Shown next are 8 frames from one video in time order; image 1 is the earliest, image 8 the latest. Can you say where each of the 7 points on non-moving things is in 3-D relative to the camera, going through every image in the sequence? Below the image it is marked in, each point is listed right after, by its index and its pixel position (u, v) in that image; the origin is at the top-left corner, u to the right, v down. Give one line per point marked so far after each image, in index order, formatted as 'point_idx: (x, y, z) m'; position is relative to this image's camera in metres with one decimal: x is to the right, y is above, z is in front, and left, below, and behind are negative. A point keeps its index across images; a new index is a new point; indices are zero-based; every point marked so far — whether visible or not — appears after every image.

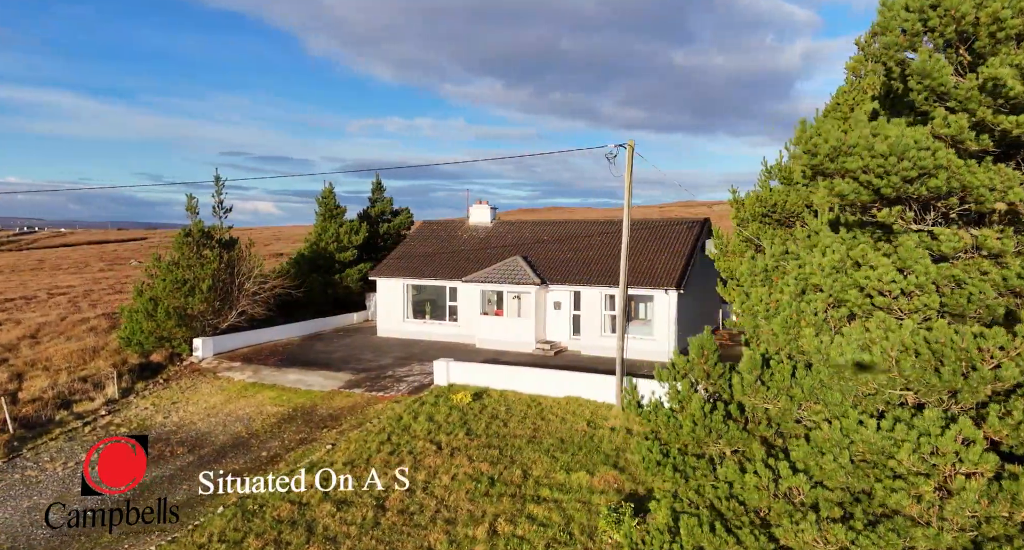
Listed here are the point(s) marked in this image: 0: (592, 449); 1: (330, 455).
0: (+1.8, -3.7, +12.0) m
1: (-3.9, -3.8, +12.1) m
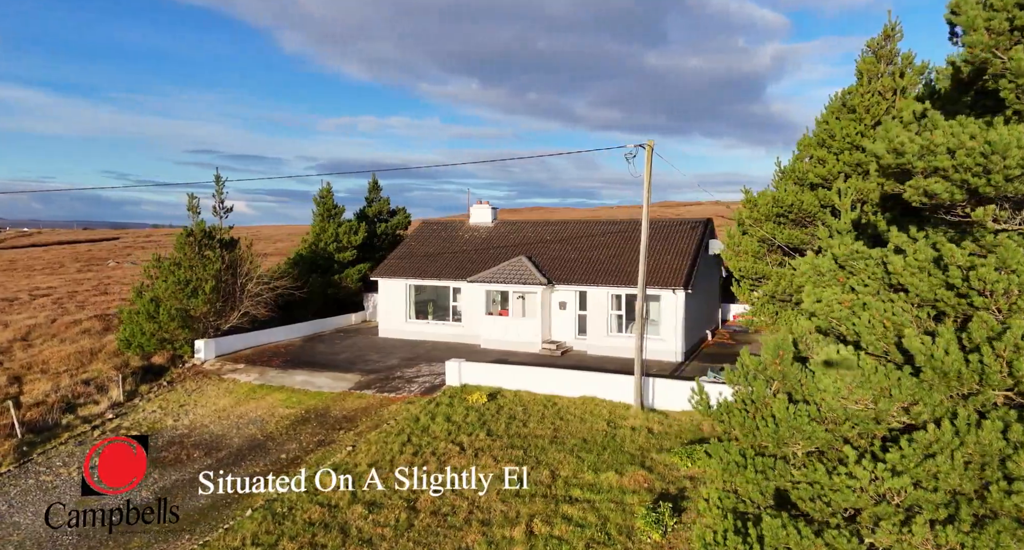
0: (+2.3, -3.7, +12.0) m
1: (-3.4, -3.8, +12.0) m
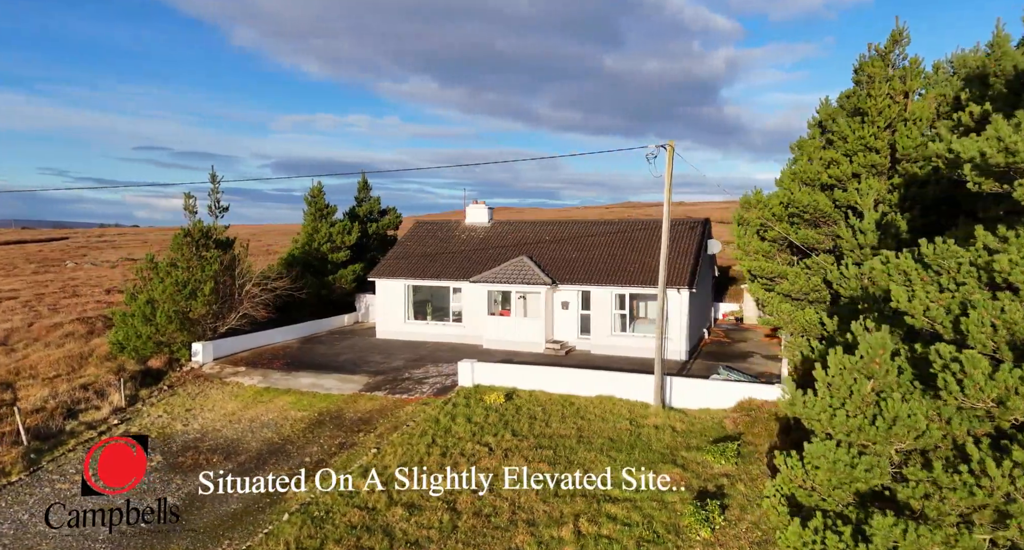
0: (+2.9, -3.6, +12.0) m
1: (-2.8, -3.8, +11.8) m
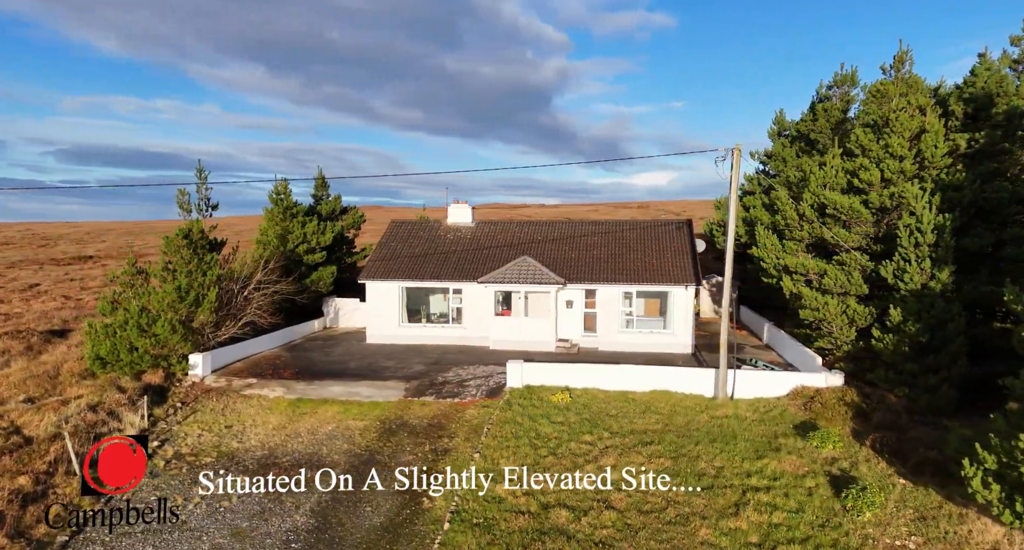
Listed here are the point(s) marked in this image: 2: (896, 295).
0: (+5.1, -3.6, +12.5) m
1: (-0.5, -3.7, +11.3) m
2: (+10.0, -0.5, +14.7) m
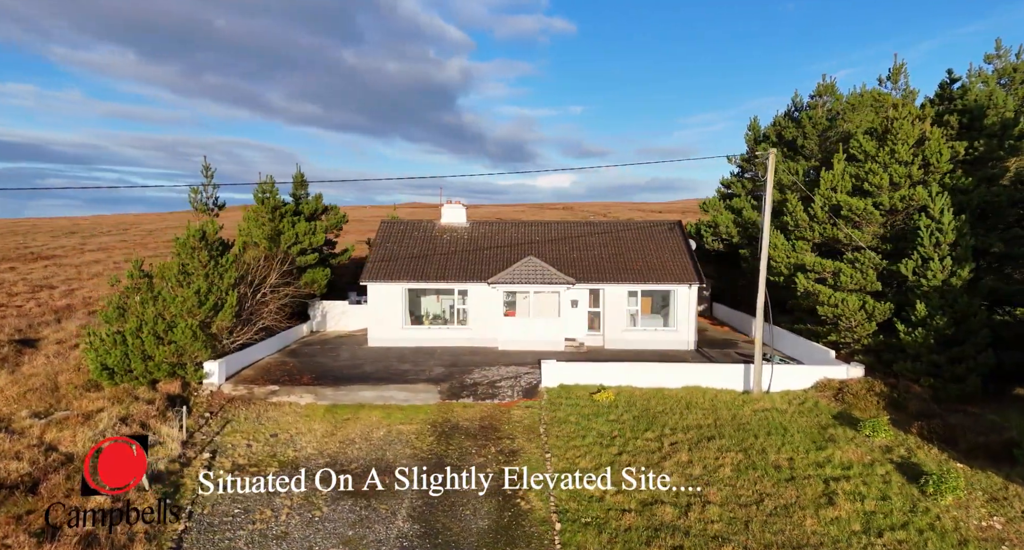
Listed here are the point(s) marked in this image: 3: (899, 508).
0: (+6.4, -3.5, +13.1) m
1: (+1.0, -3.8, +11.3) m
2: (+11.2, -0.4, +15.7) m
3: (+6.3, -3.8, +9.2) m
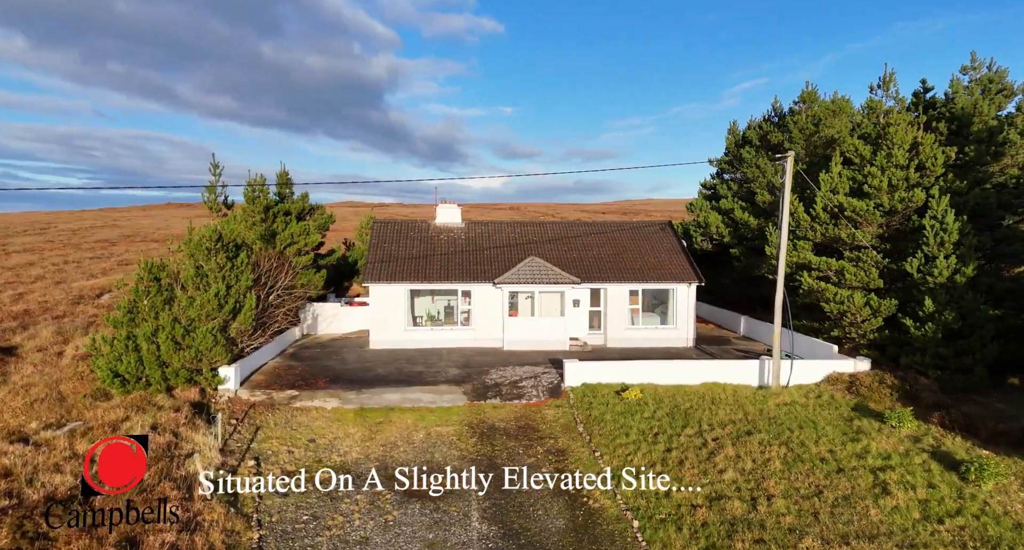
0: (+7.4, -3.5, +13.6) m
1: (+2.1, -3.8, +11.5) m
2: (+11.9, -0.4, +16.6) m
3: (+7.5, -3.8, +9.8) m
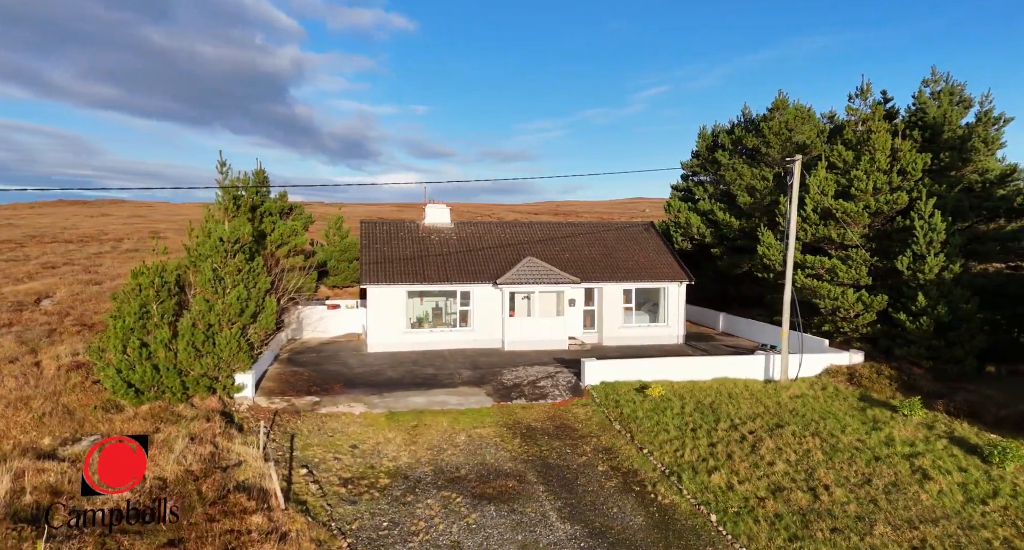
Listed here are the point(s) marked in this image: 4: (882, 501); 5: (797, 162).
0: (+8.3, -3.5, +14.5) m
1: (+3.2, -3.8, +11.9) m
2: (+12.5, -0.3, +17.9) m
3: (+8.7, -3.8, +10.7) m
4: (+6.3, -3.9, +9.9) m
5: (+8.2, +3.2, +16.1) m
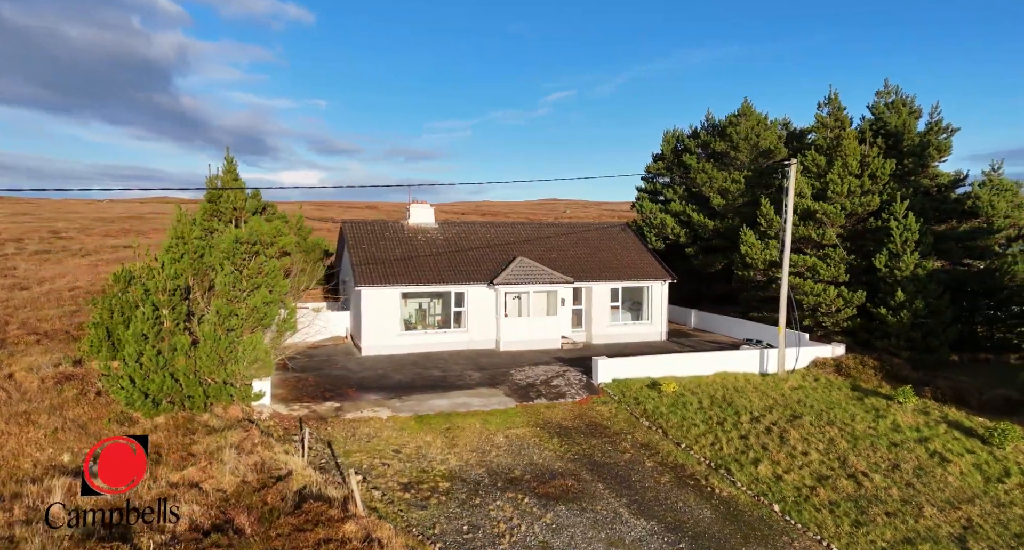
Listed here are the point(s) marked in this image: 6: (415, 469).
0: (+9.0, -3.5, +15.6) m
1: (+4.2, -3.8, +12.6) m
2: (+12.8, -0.3, +19.4) m
3: (+9.8, -3.8, +11.9) m
4: (+7.5, -3.9, +10.8) m
5: (+8.7, +3.2, +17.2) m
6: (-2.1, -4.0, +11.7) m
